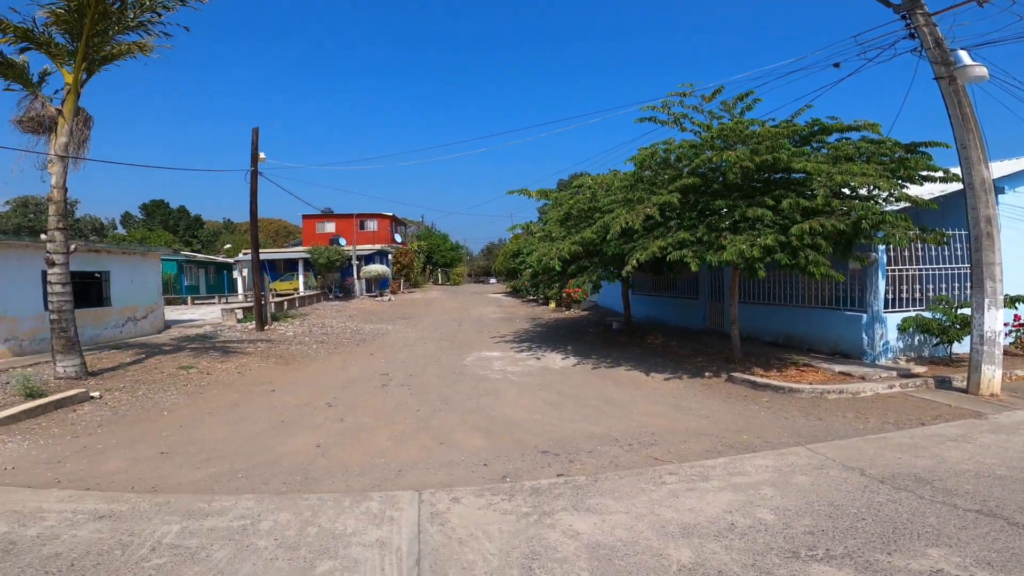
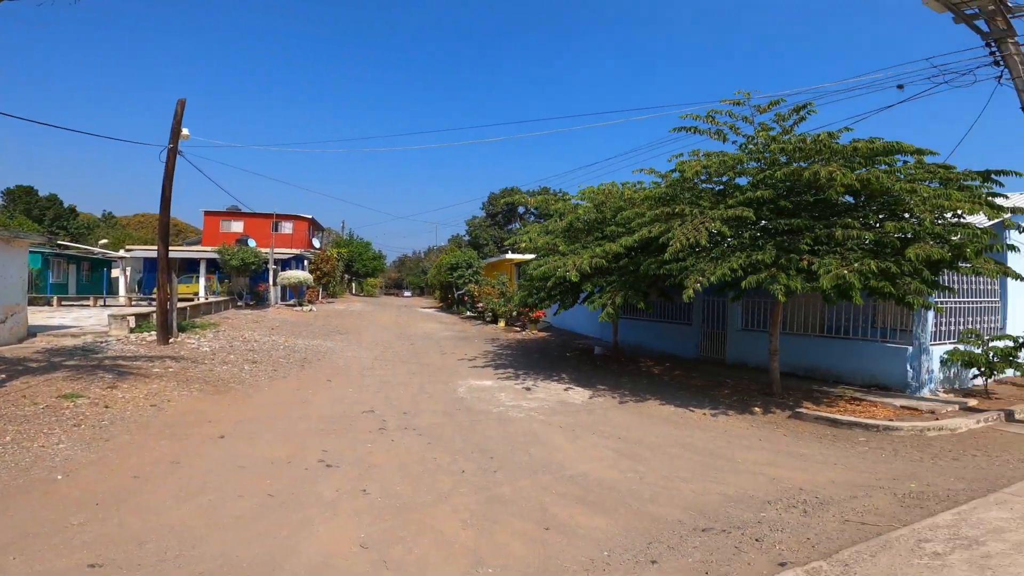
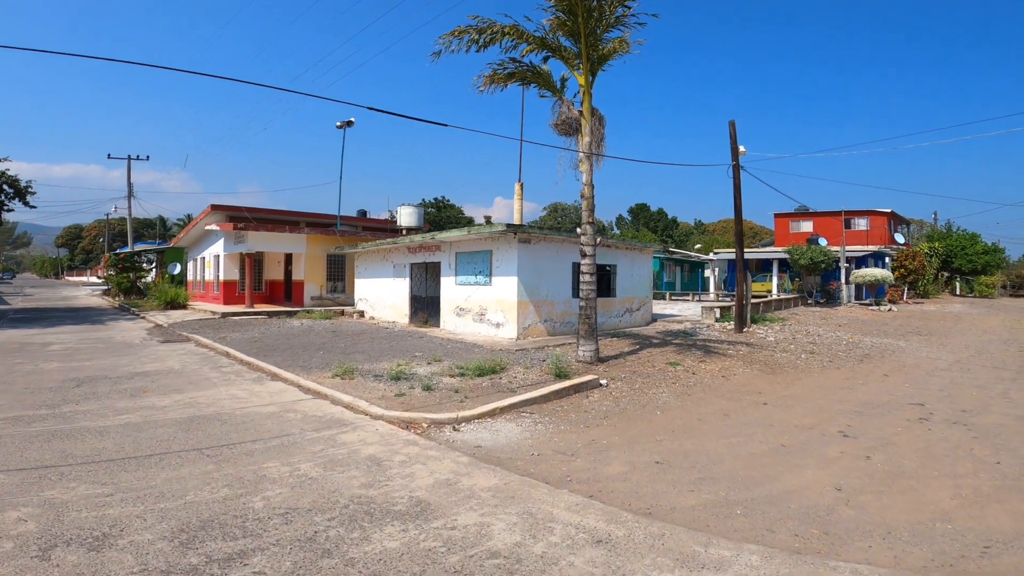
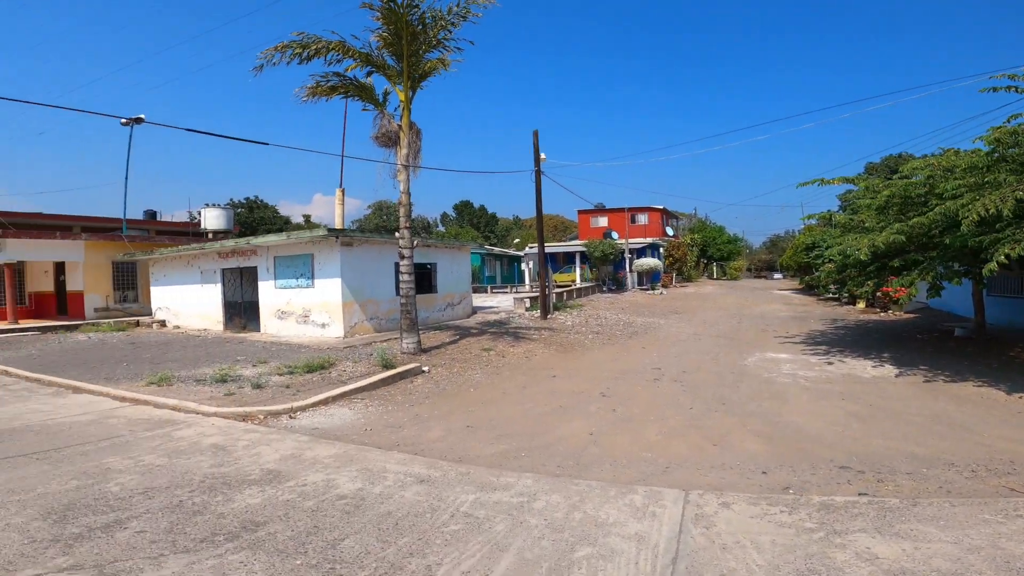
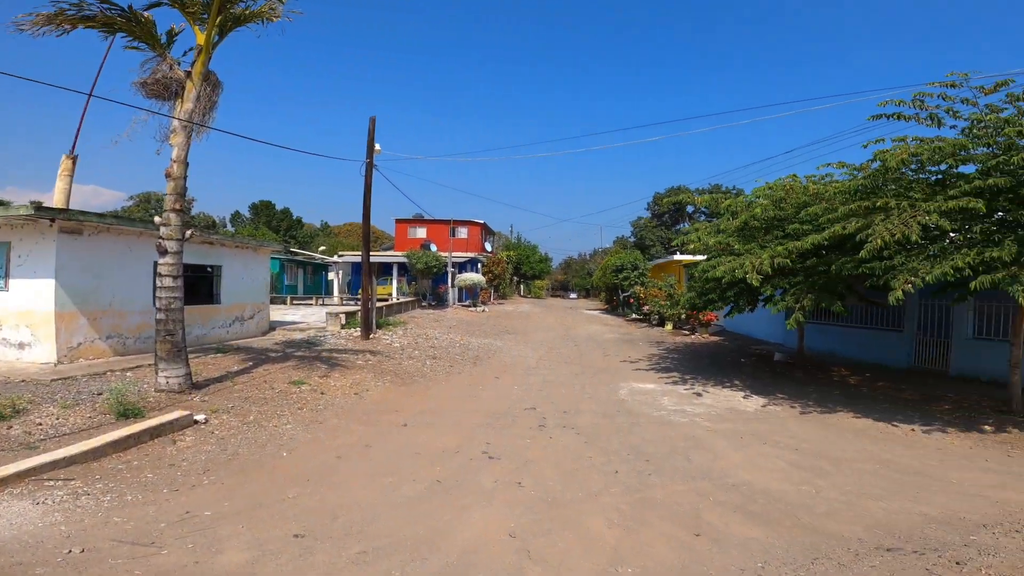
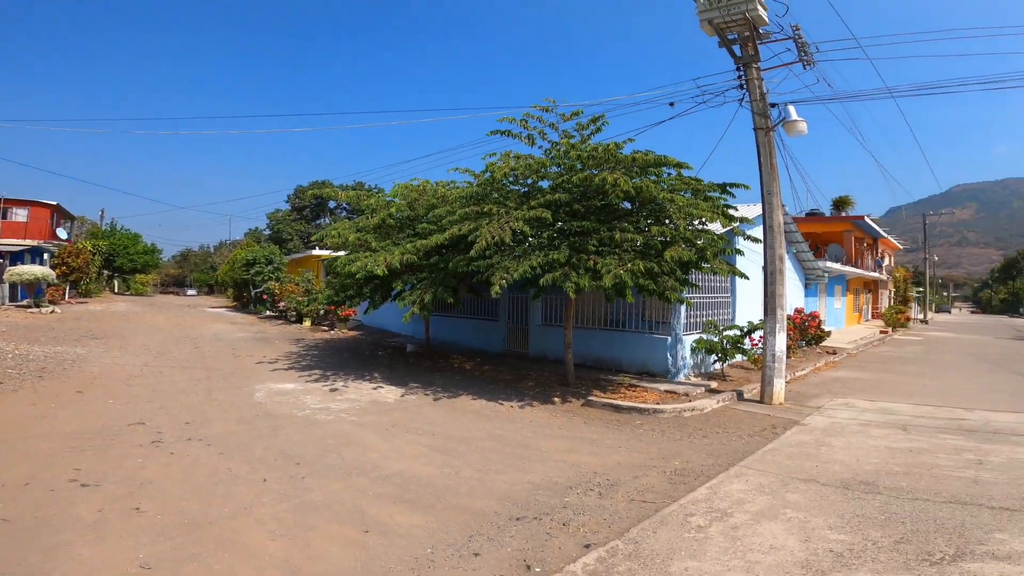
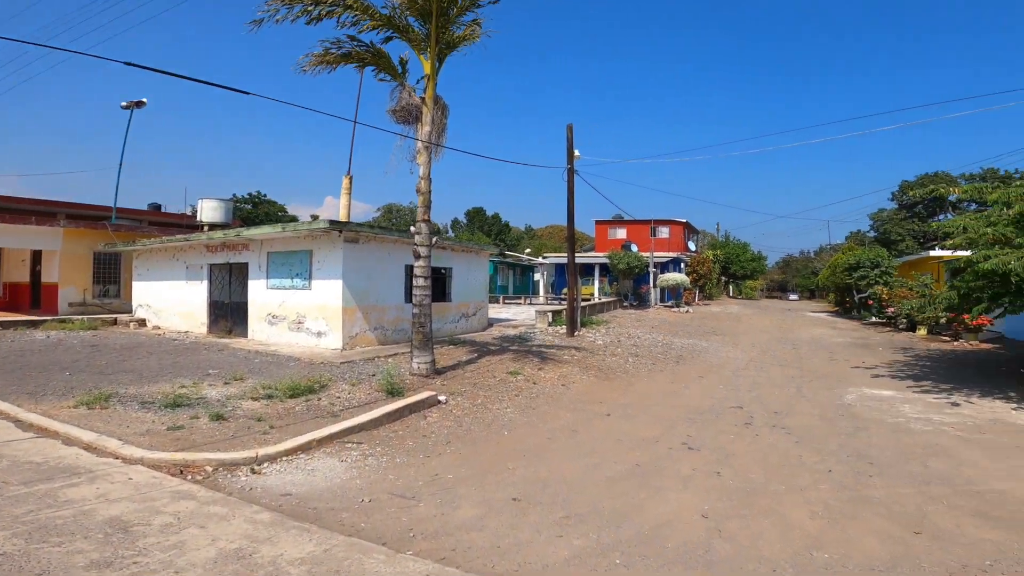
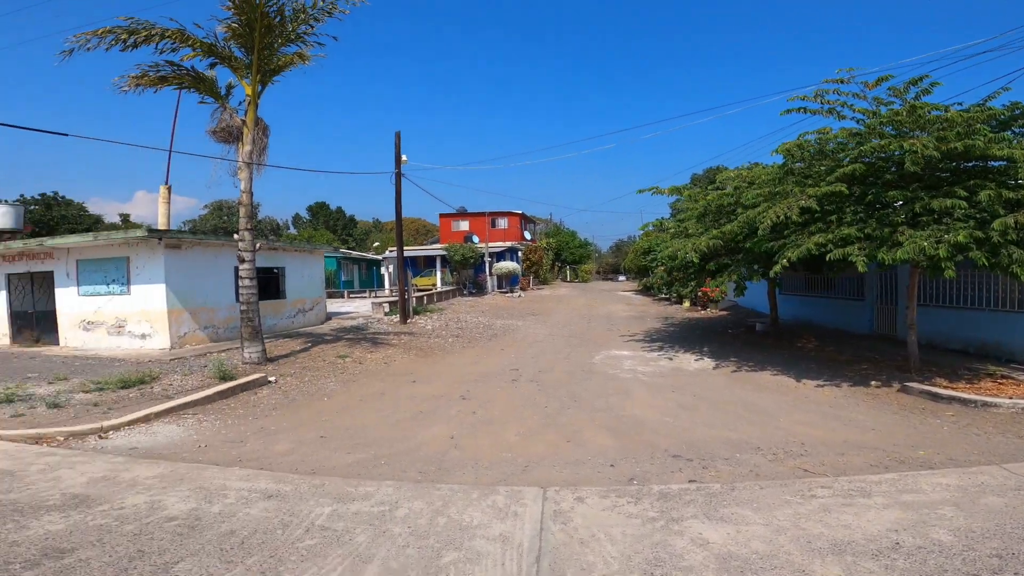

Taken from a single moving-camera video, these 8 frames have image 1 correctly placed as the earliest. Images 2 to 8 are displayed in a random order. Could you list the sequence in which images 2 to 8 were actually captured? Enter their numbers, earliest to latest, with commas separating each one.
8, 4, 3, 7, 5, 2, 6
